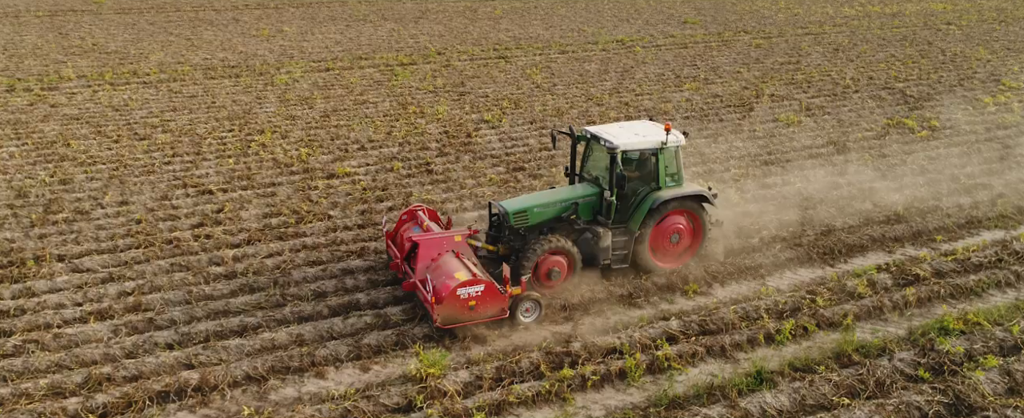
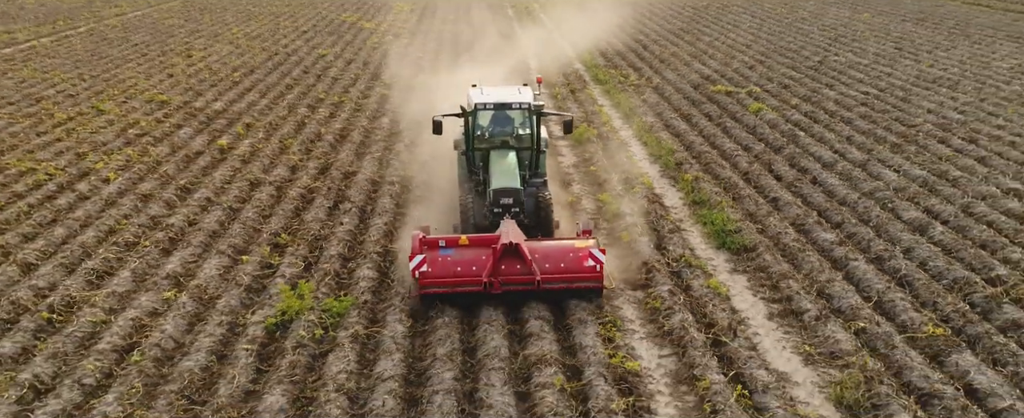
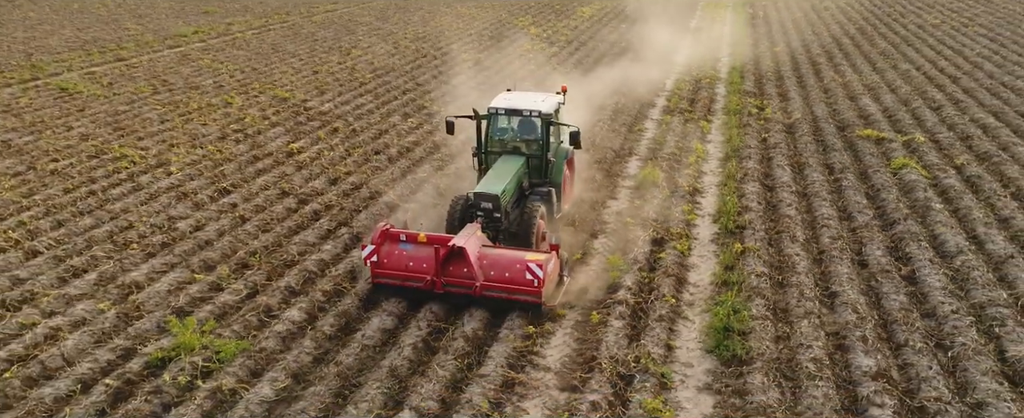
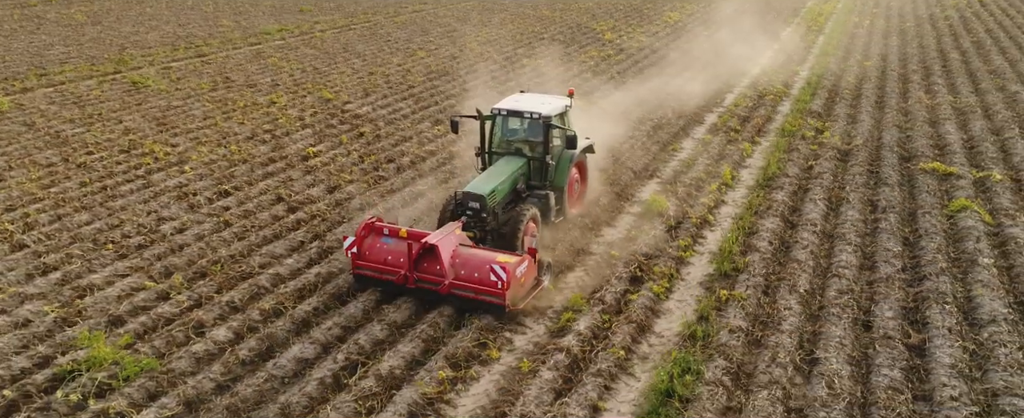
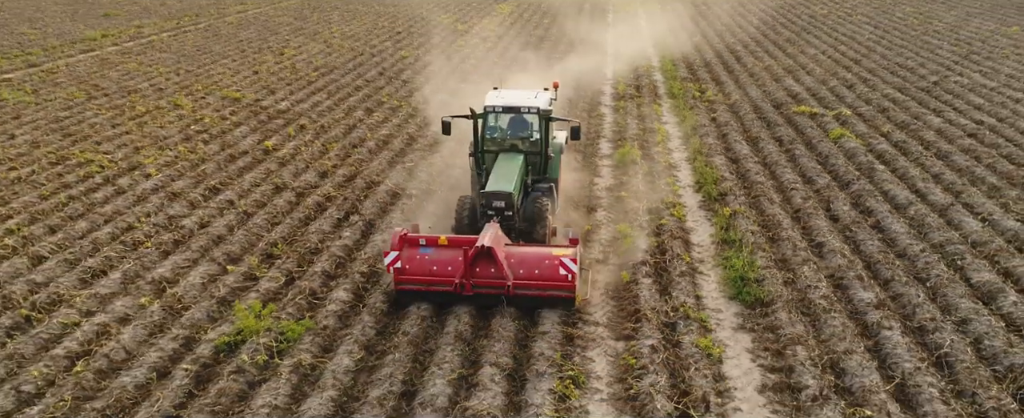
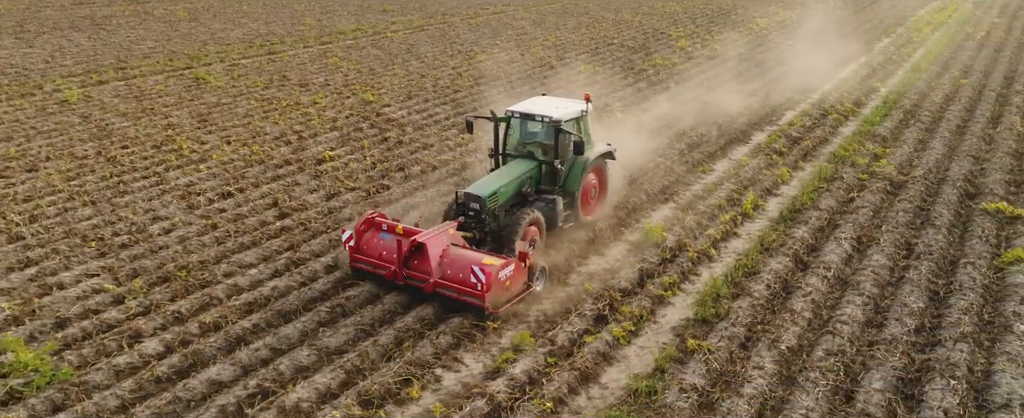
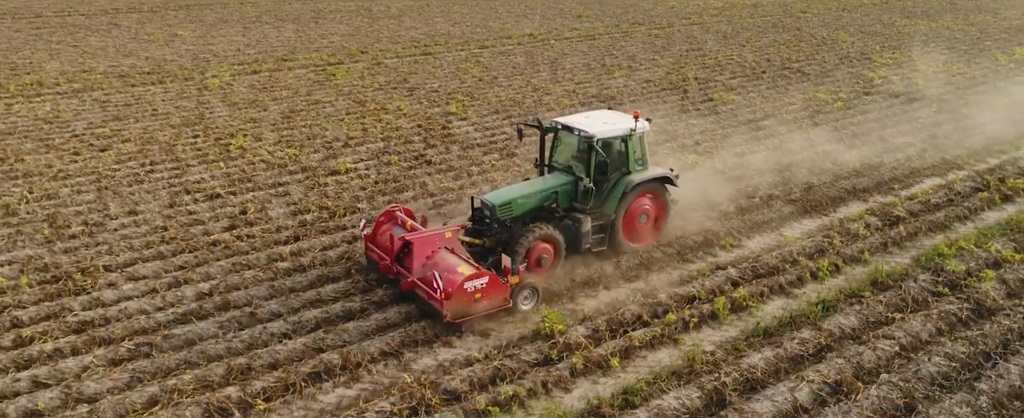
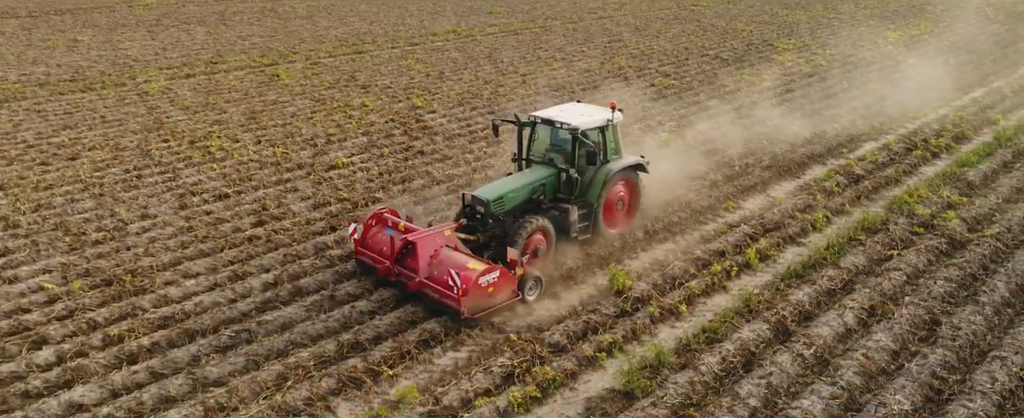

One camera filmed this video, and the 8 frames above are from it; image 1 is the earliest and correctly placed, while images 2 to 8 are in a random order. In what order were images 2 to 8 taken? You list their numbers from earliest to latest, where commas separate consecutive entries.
7, 8, 6, 4, 3, 5, 2
